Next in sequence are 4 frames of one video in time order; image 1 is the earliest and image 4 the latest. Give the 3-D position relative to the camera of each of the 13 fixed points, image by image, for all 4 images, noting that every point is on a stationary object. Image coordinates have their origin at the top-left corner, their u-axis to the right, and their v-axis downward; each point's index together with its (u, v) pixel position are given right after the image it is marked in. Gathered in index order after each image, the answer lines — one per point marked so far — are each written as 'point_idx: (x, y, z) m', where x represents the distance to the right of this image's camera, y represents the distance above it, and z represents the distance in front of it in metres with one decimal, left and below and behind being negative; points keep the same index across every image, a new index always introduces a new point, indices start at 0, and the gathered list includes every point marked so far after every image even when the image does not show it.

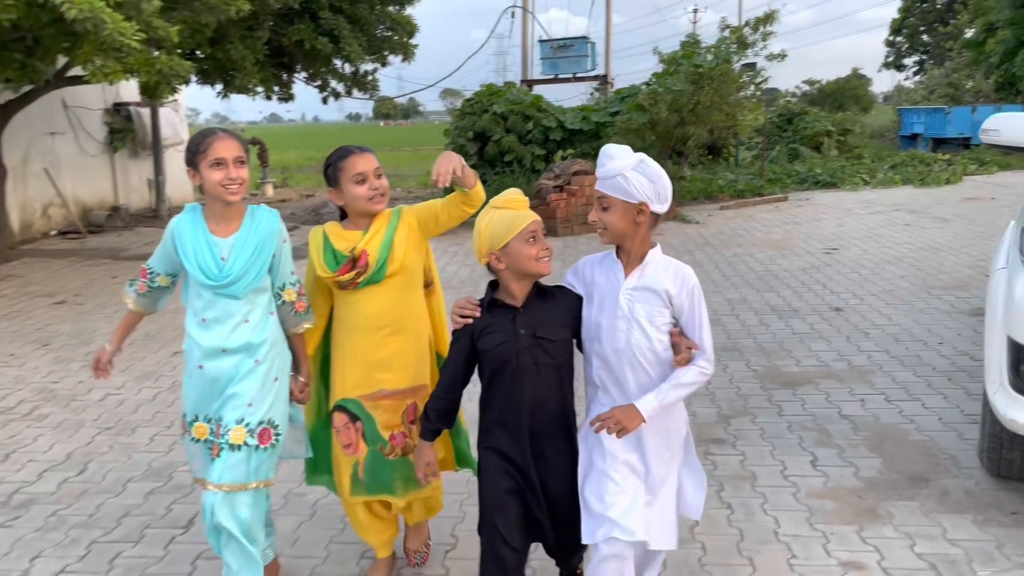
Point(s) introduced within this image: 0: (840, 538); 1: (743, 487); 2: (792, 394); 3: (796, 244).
0: (+1.3, -1.0, +3.2) m
1: (+1.0, -0.9, +3.7) m
2: (+1.7, -0.6, +4.9) m
3: (+3.5, +0.5, +10.0) m
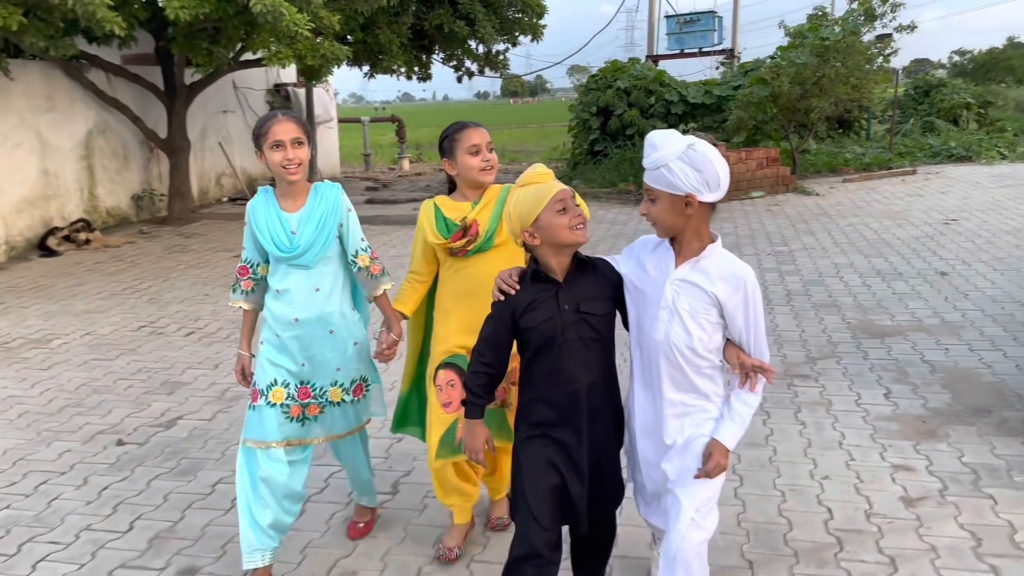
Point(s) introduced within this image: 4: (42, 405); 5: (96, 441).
0: (+1.8, -0.7, +3.8) m
1: (+1.6, -0.6, +4.3) m
2: (+2.4, -0.4, +5.3) m
3: (+5.0, +0.9, +10.1) m
4: (-2.8, -0.7, +4.9) m
5: (-2.2, -0.8, +4.3) m
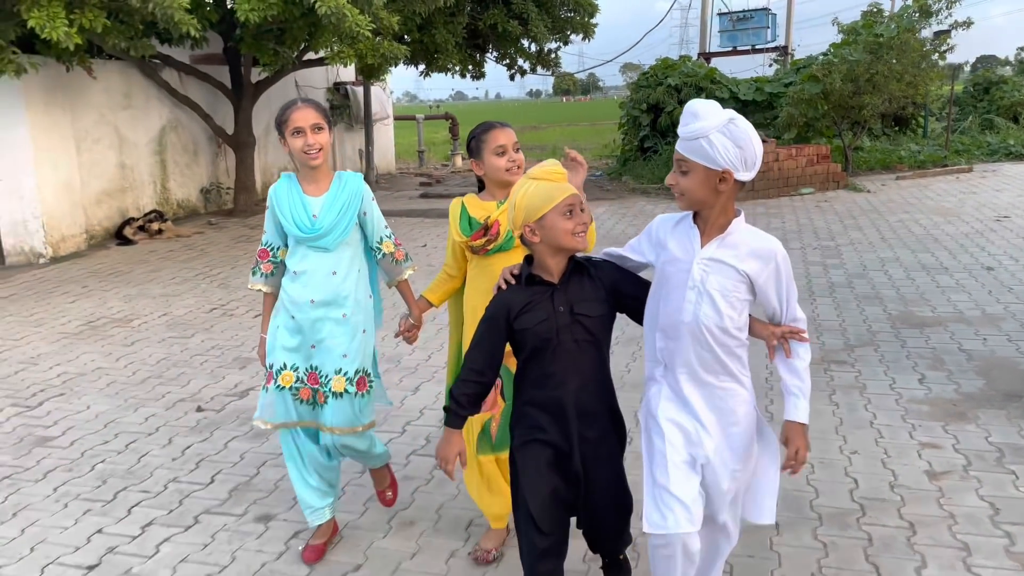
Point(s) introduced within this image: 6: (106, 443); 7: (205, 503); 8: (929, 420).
0: (+2.0, -0.7, +3.9) m
1: (+1.9, -0.6, +4.4) m
2: (+2.7, -0.3, +5.5) m
3: (+5.6, +0.9, +10.1) m
4: (-2.5, -0.6, +5.4) m
5: (-2.0, -0.7, +4.8) m
6: (-2.2, -0.8, +4.3) m
7: (-1.4, -1.0, +3.6) m
8: (+2.1, -0.7, +4.0) m
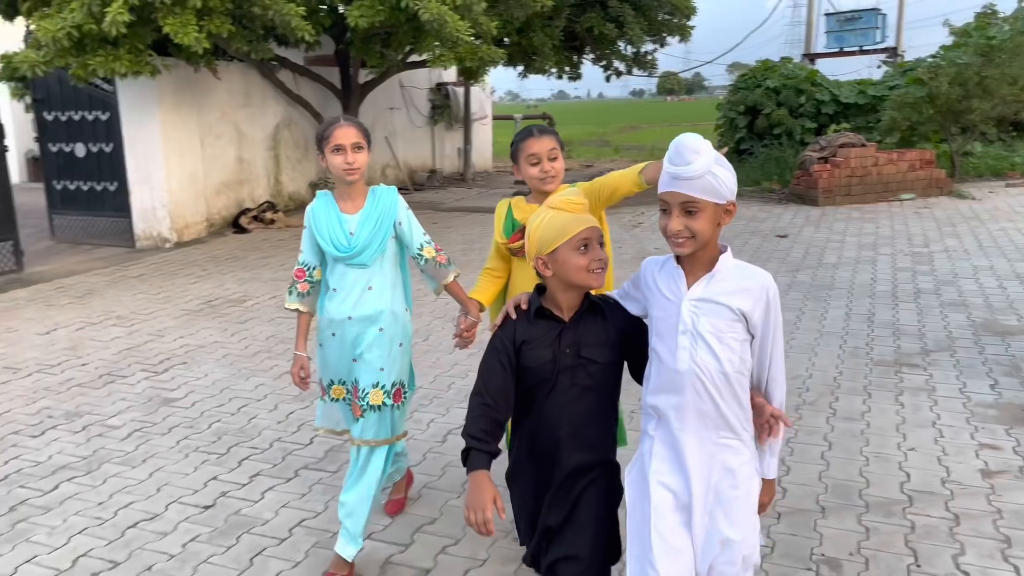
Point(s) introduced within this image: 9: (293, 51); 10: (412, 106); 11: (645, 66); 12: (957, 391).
0: (+2.4, -0.7, +4.0) m
1: (+2.3, -0.6, +4.5) m
2: (+3.3, -0.3, +5.4) m
3: (+6.7, +0.8, +9.7) m
4: (-2.0, -0.4, +5.9) m
5: (-1.5, -0.6, +5.3) m
6: (-1.8, -0.7, +4.9) m
7: (-1.0, -0.9, +4.1) m
8: (+2.4, -0.7, +4.1) m
9: (-3.2, +3.4, +11.7) m
10: (-1.8, +3.3, +14.5) m
11: (+2.2, +3.6, +13.2) m
12: (+2.5, -0.6, +4.6) m
